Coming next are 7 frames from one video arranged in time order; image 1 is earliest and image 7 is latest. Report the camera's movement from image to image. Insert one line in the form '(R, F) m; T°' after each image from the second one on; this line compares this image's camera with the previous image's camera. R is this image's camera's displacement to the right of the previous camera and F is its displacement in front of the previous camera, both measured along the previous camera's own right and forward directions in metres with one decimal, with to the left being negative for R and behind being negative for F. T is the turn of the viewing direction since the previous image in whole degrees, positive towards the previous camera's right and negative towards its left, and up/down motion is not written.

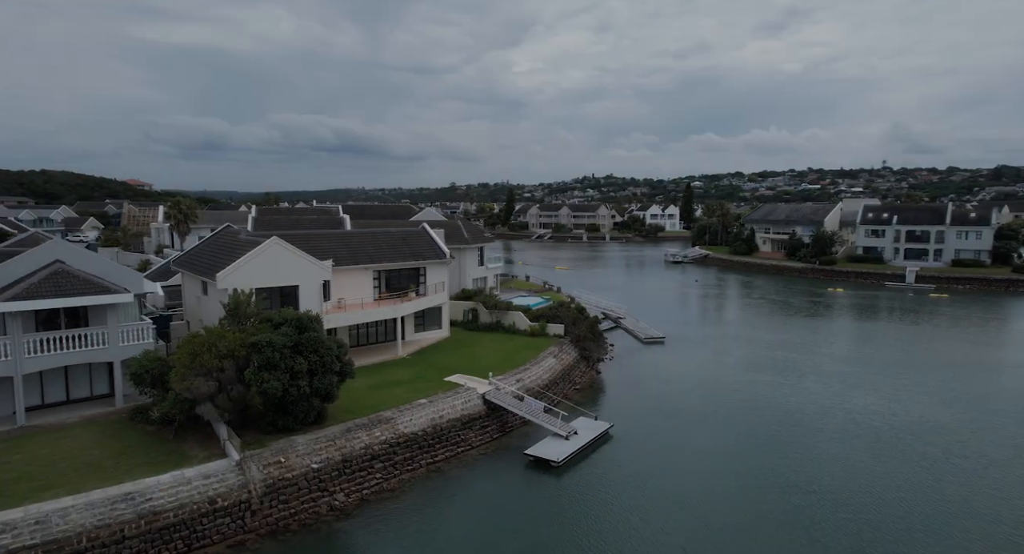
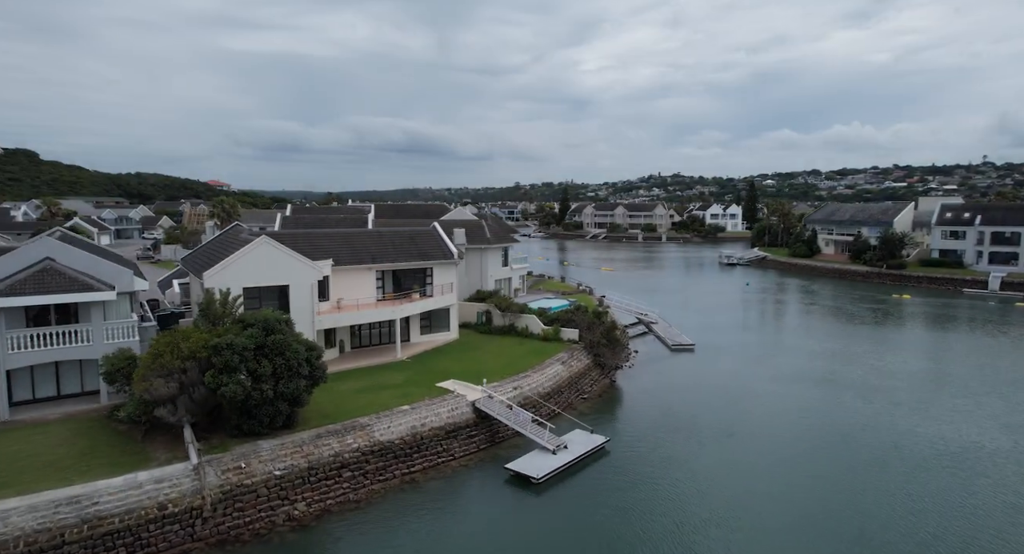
(+2.9, +1.6) m; -6°
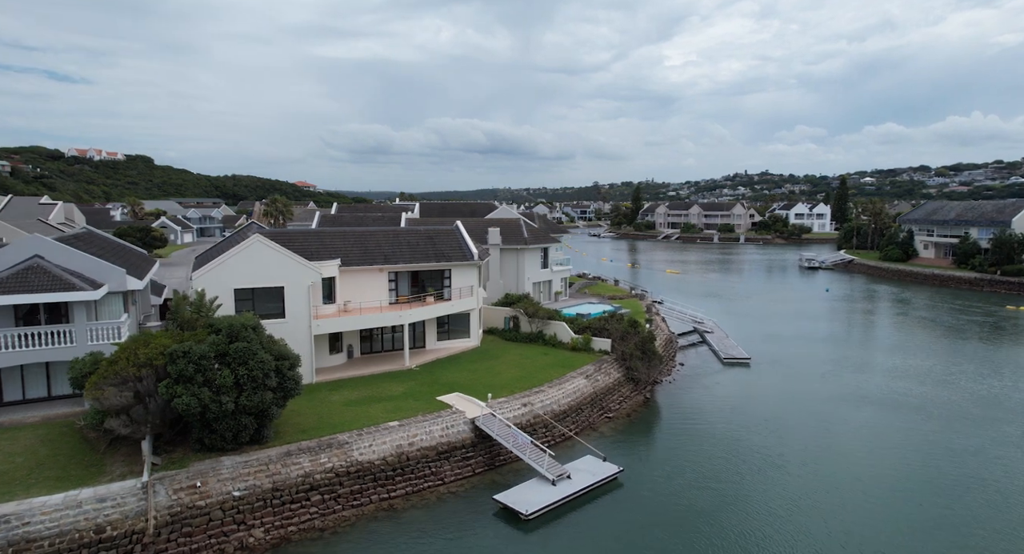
(+2.7, +2.9) m; -7°
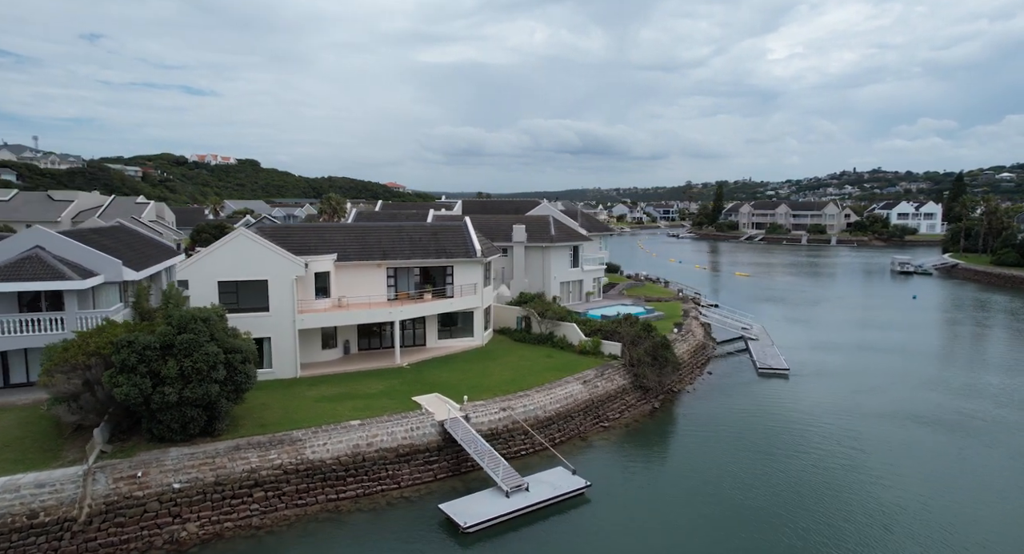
(+4.1, +1.7) m; -8°
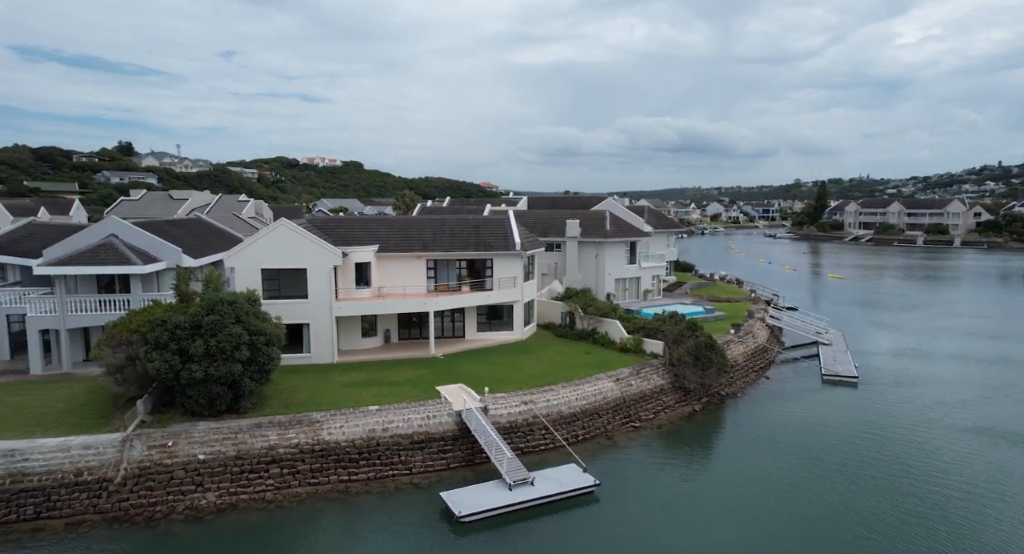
(+2.6, +0.5) m; -9°
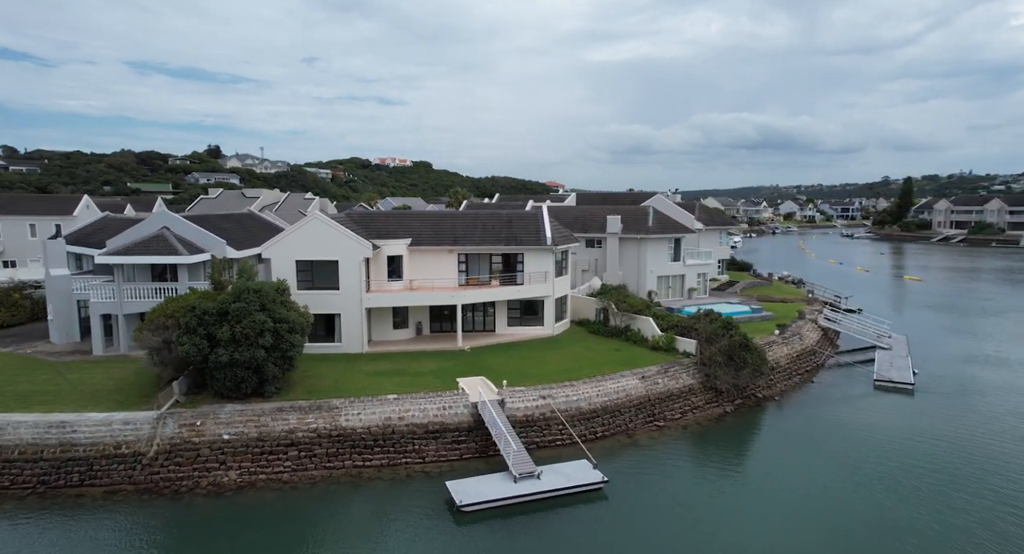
(+1.8, +0.2) m; -6°
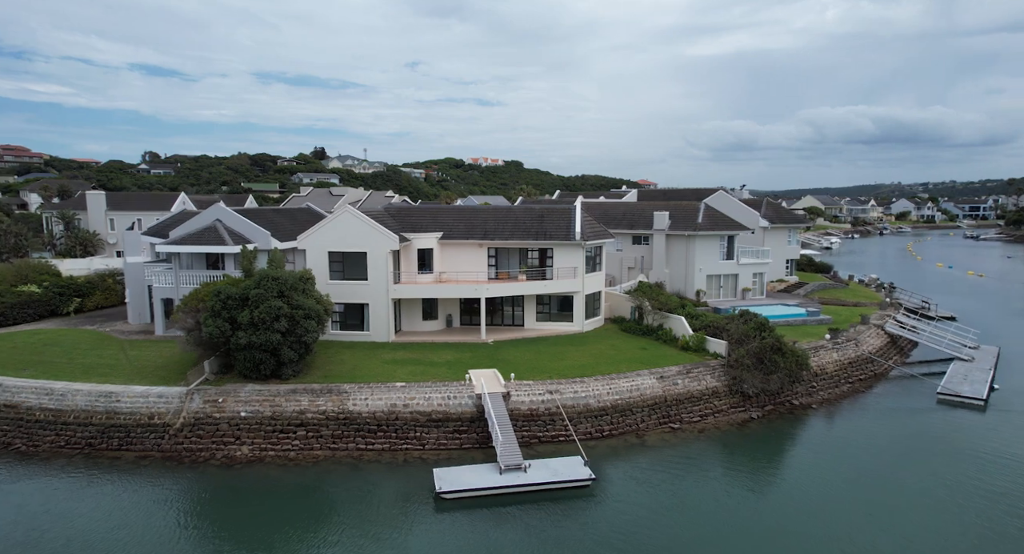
(+3.1, +0.3) m; -9°
